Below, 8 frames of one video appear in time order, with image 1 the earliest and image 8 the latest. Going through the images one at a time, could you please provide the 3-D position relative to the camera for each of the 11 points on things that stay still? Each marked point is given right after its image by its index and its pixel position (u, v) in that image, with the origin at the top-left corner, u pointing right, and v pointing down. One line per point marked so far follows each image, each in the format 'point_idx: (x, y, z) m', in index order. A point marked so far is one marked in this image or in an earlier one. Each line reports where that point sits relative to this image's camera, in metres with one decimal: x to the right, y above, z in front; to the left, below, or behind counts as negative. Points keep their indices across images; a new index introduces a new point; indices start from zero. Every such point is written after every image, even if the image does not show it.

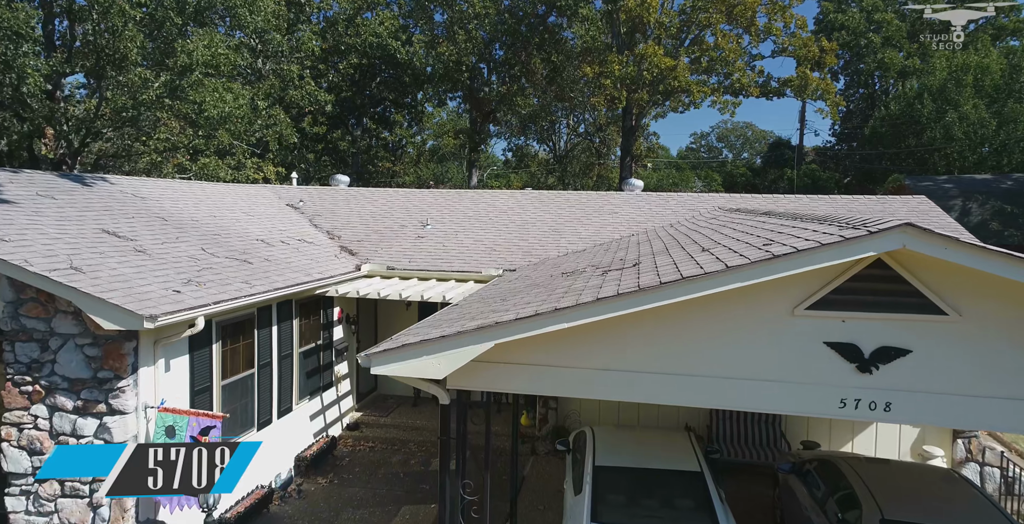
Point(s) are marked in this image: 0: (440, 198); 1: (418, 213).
0: (-1.6, +1.4, +15.4) m
1: (-1.9, +1.0, +14.5) m
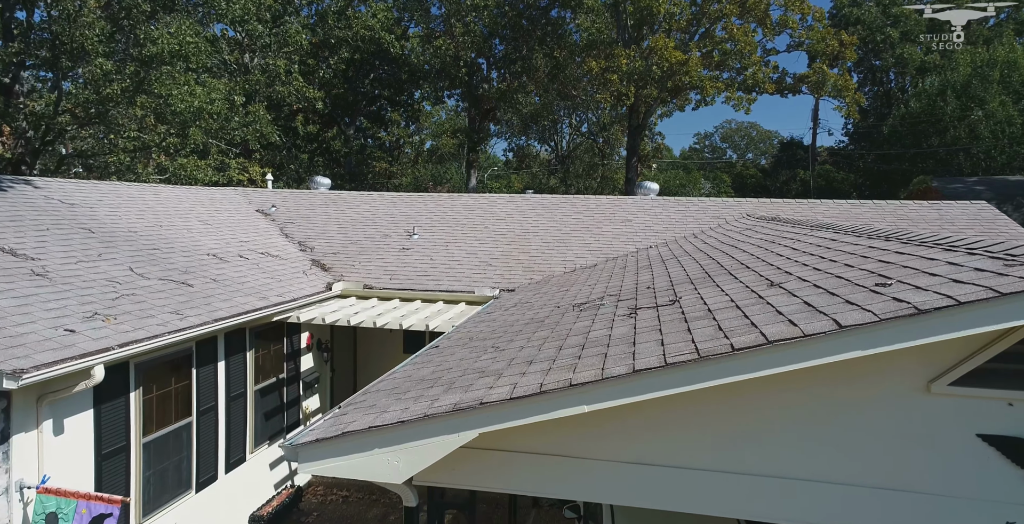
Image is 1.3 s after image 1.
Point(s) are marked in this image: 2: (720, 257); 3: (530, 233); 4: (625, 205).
0: (-1.6, +1.1, +13.7) m
1: (-2.0, +0.8, +12.8) m
2: (+2.0, 0.0, +6.9) m
3: (+0.3, +0.5, +11.7) m
4: (+2.1, +1.0, +12.8) m
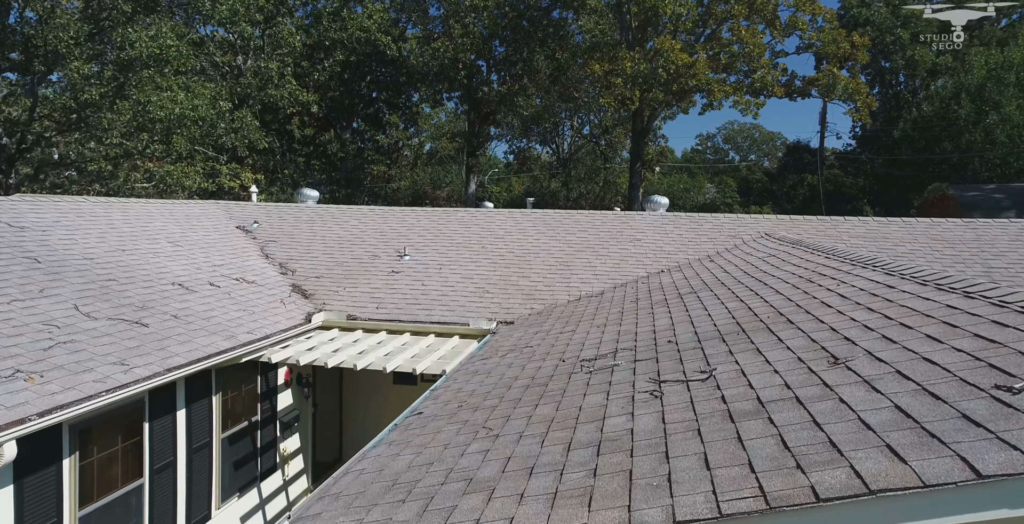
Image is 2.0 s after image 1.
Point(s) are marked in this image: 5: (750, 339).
0: (-1.6, +0.8, +12.8) m
1: (-2.0, +0.4, +11.9) m
2: (+2.0, -0.3, +6.0) m
3: (+0.3, +0.1, +10.8) m
4: (+2.1, +0.6, +11.9) m
5: (+1.6, -0.5, +4.5) m
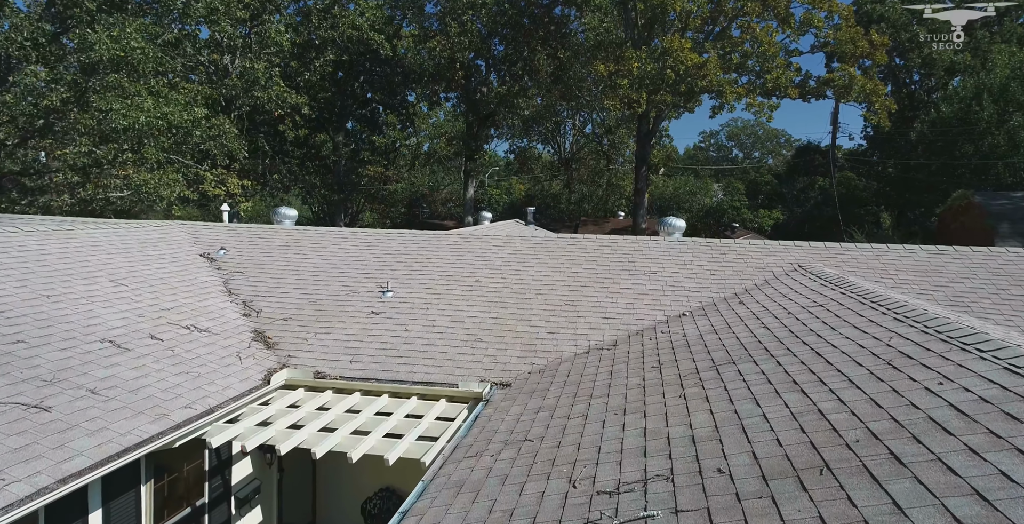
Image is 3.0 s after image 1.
0: (-1.6, +0.3, +11.4) m
1: (-2.0, -0.1, +10.5) m
2: (+2.0, -0.8, +4.6) m
3: (+0.2, -0.4, +9.4) m
4: (+2.0, +0.1, +10.5) m
5: (+1.5, -1.0, +3.1) m
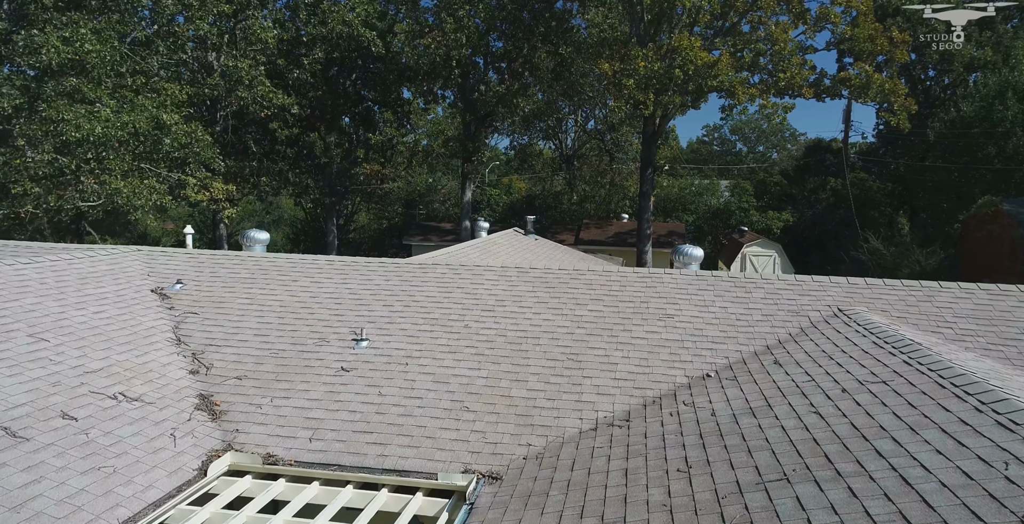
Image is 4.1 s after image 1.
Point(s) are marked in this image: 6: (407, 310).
0: (-1.7, -0.2, +10.0) m
1: (-2.1, -0.6, +9.1) m
2: (+1.9, -1.4, +3.3) m
3: (+0.2, -0.9, +8.1) m
4: (+2.0, -0.4, +9.2) m
5: (+1.4, -1.6, +1.8) m
6: (-1.4, -0.6, +9.0) m
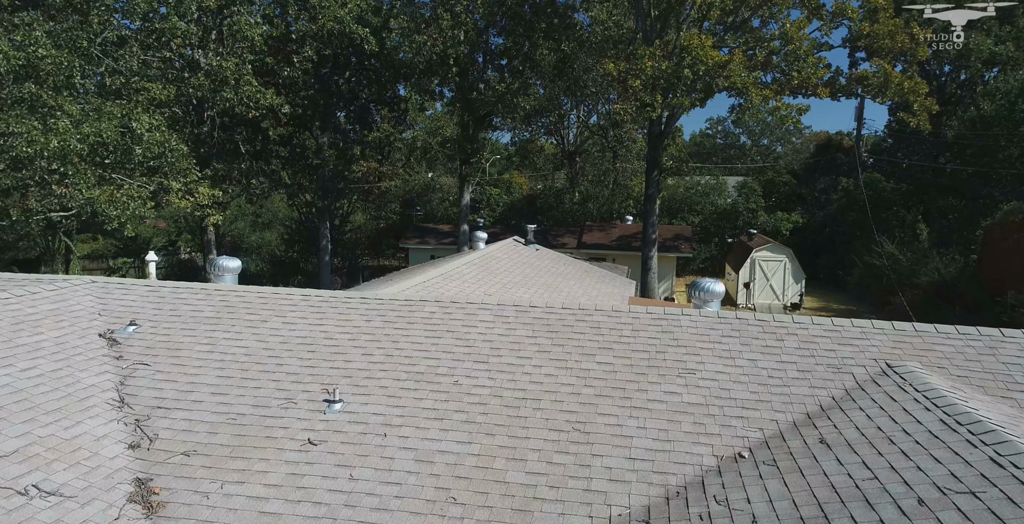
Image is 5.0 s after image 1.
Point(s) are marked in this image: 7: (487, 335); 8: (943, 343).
0: (-1.7, -0.7, +8.9) m
1: (-2.1, -1.1, +8.0) m
2: (+1.9, -2.0, +2.1) m
3: (+0.1, -1.4, +6.9) m
4: (+1.9, -0.9, +8.0) m
5: (+1.4, -2.2, +0.6) m
6: (-1.4, -1.1, +7.8) m
7: (-0.3, -0.9, +8.3) m
8: (+4.7, -0.9, +7.6) m
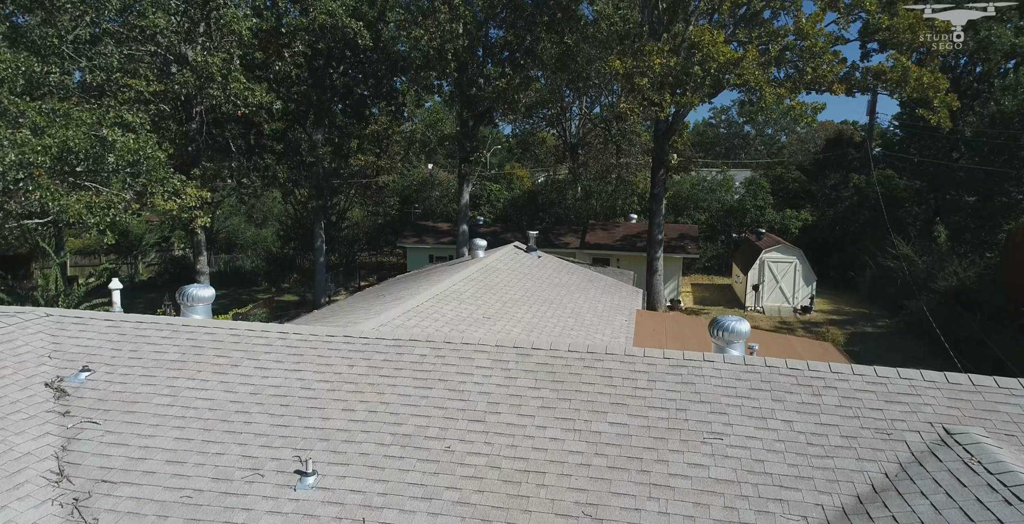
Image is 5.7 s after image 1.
0: (-1.7, -1.1, +7.9) m
1: (-2.1, -1.5, +7.0) m
2: (+1.9, -2.5, +1.2) m
3: (+0.1, -1.9, +6.0) m
4: (+1.9, -1.3, +7.0) m
5: (+1.4, -2.8, -0.3) m
6: (-1.4, -1.6, +6.9) m
7: (-0.3, -1.3, +7.3) m
8: (+4.7, -1.3, +6.6) m
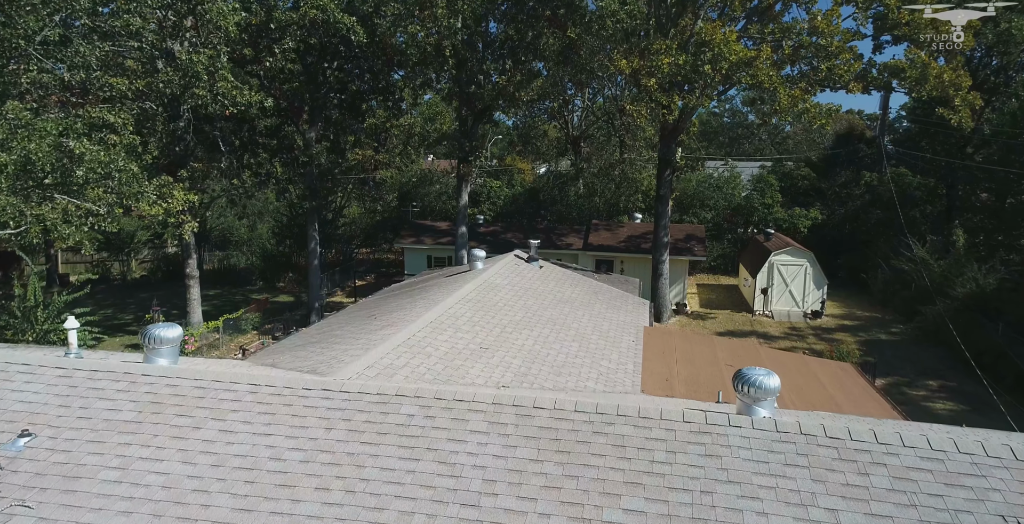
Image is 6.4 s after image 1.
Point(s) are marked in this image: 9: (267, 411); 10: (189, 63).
0: (-1.7, -1.6, +6.9) m
1: (-2.1, -2.0, +6.1) m
2: (+1.8, -3.1, +0.2) m
3: (+0.1, -2.4, +5.0) m
4: (+1.9, -1.8, +6.1) m
5: (+1.4, -3.4, -1.2) m
6: (-1.4, -2.1, +5.9) m
7: (-0.3, -1.8, +6.4) m
8: (+4.7, -1.8, +5.6) m
9: (-2.6, -1.5, +7.1) m
10: (-9.2, +5.6, +19.8) m
